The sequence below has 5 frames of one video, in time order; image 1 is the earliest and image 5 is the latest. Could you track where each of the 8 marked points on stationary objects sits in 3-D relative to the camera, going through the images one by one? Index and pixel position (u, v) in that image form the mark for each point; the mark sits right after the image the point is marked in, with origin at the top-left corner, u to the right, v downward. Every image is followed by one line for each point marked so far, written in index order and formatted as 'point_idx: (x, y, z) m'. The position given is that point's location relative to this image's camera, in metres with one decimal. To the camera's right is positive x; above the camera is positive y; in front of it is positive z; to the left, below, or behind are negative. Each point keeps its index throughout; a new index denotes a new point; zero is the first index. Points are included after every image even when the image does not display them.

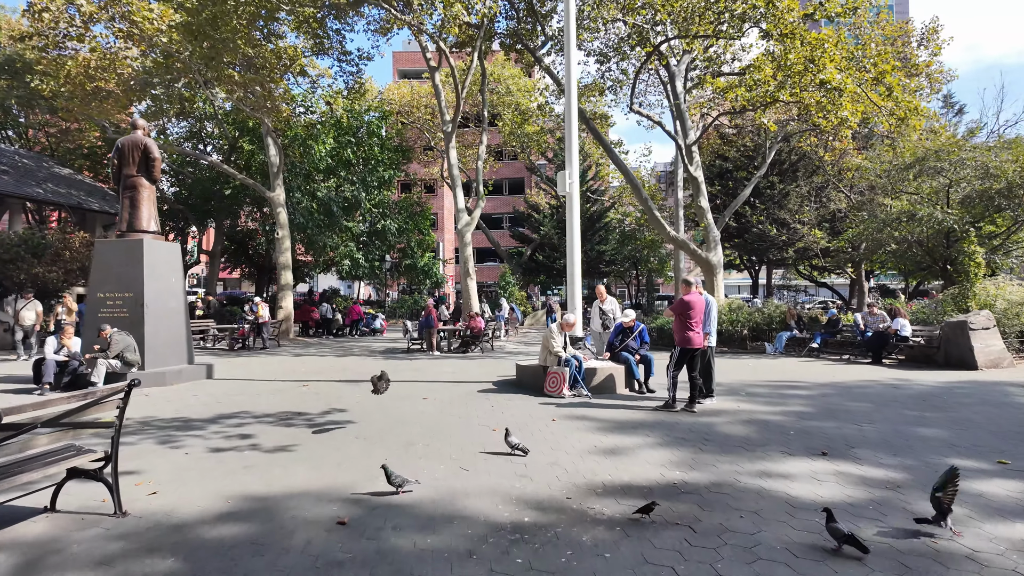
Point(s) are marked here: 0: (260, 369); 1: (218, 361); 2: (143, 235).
0: (-4.7, -1.5, +11.2) m
1: (-6.0, -1.5, +12.2) m
2: (-5.5, +0.8, +9.0) m
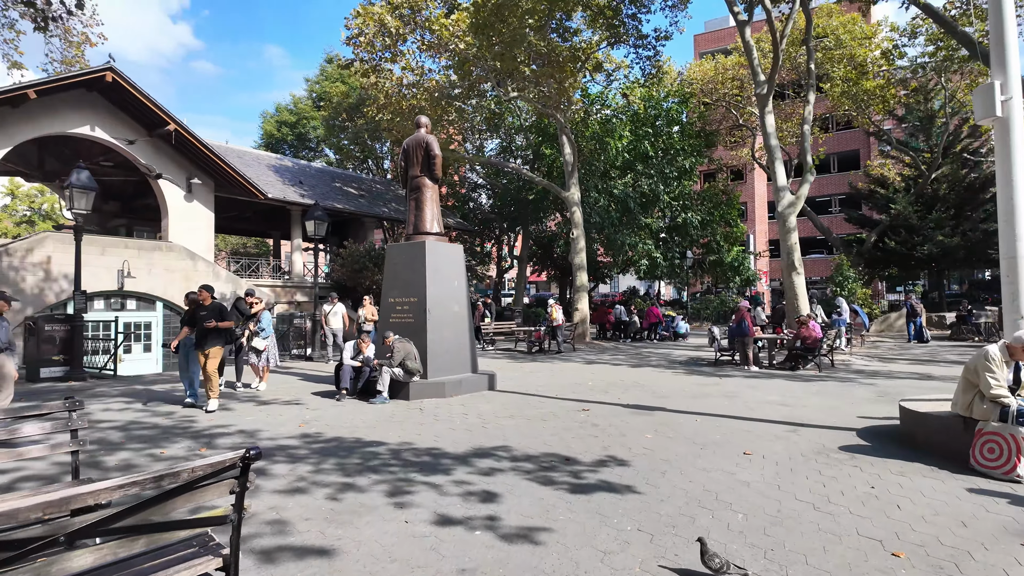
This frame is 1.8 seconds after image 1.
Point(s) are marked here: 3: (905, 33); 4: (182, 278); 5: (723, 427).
0: (+0.6, -1.5, +10.0) m
1: (-0.1, -1.6, +11.5) m
2: (-1.2, +0.7, +8.5) m
3: (+12.5, +8.1, +19.0) m
4: (-9.0, +0.3, +16.2) m
5: (+2.0, -1.3, +5.8) m
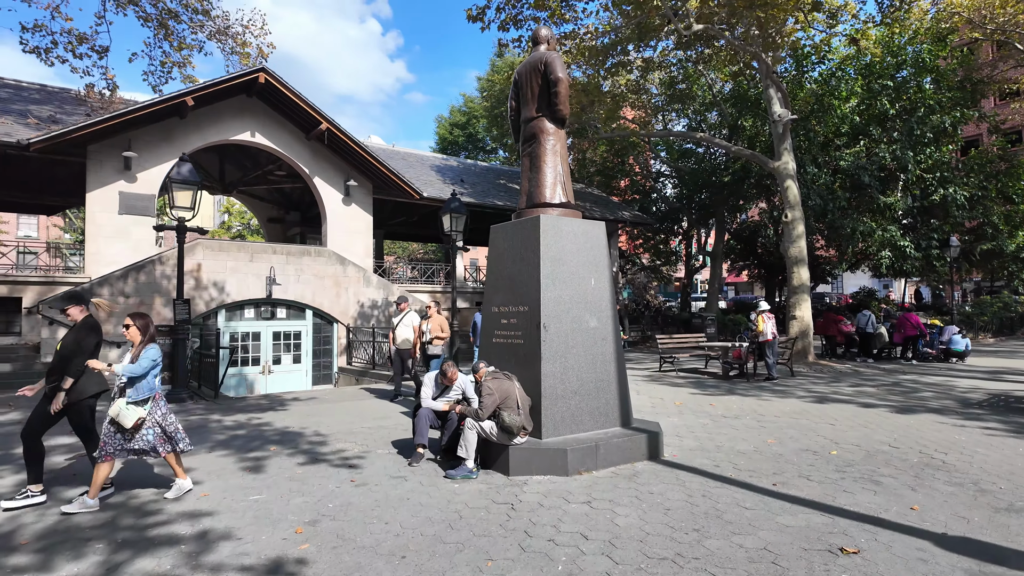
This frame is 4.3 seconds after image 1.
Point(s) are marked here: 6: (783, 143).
0: (+2.5, -1.5, +6.3) m
1: (+2.4, -1.6, +7.9) m
2: (+0.3, +0.7, +5.4) m
3: (+16.6, +8.3, +11.1) m
4: (-4.6, +0.1, +15.1) m
5: (+2.6, -1.3, +1.8) m
6: (+7.1, +3.8, +15.6) m
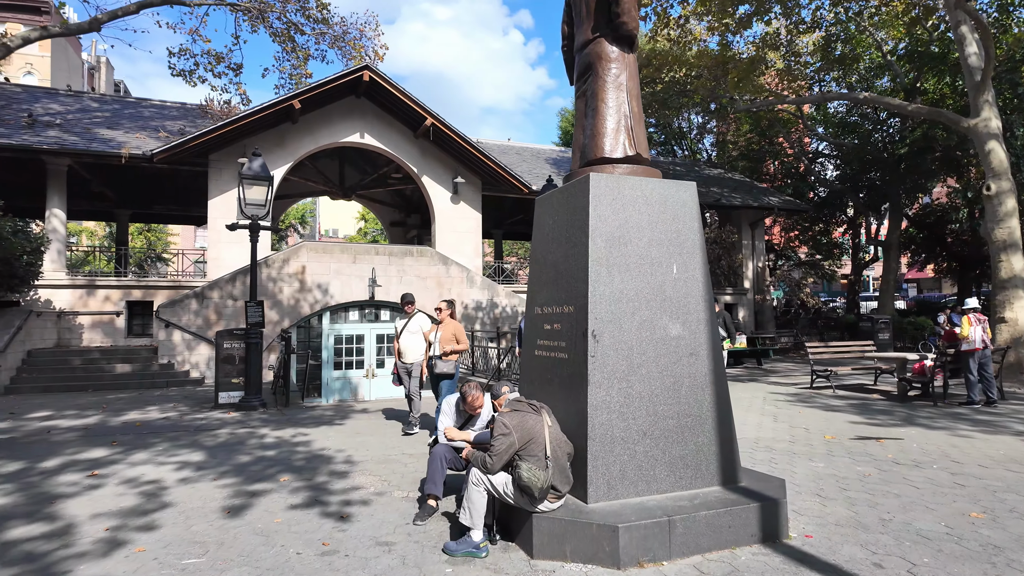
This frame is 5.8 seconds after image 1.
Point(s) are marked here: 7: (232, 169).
0: (+3.0, -1.5, +4.1) m
1: (+3.2, -1.5, +5.7) m
2: (+0.6, +0.8, +3.8) m
3: (+17.7, +8.5, +5.5) m
4: (-1.9, +0.1, +14.4) m
5: (+2.0, -1.2, -0.3) m
6: (+9.5, +3.9, +12.1) m
7: (-6.9, +2.9, +14.7) m
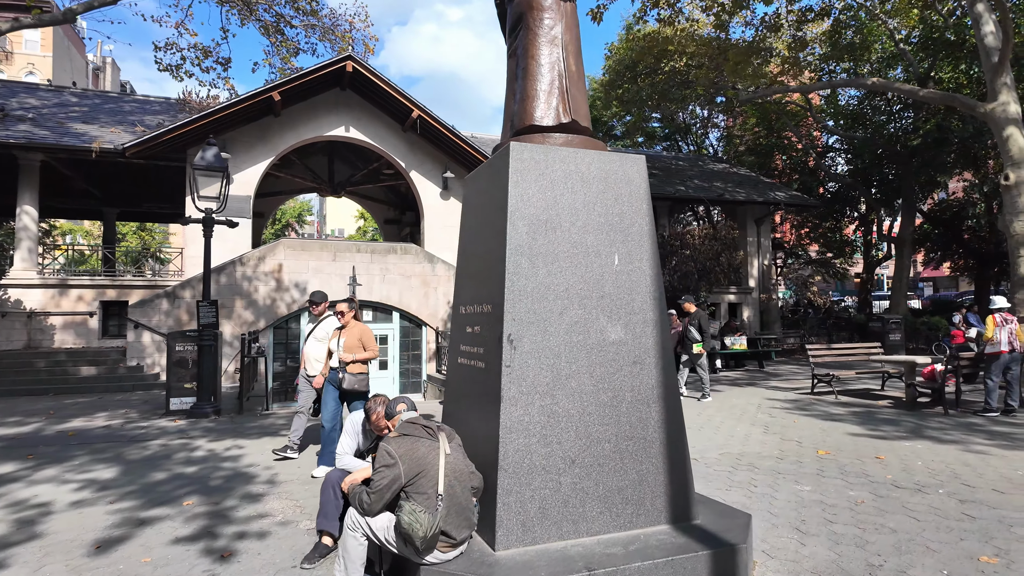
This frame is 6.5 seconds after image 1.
0: (+2.5, -1.4, +3.4) m
1: (+2.8, -1.5, +5.0) m
2: (+0.1, +0.8, +3.2) m
3: (+17.2, +8.6, +4.6) m
4: (-2.2, +0.1, +13.8) m
5: (+1.4, -1.2, -0.9) m
6: (+9.2, +3.9, +11.3) m
7: (-7.1, +2.9, +14.2) m
